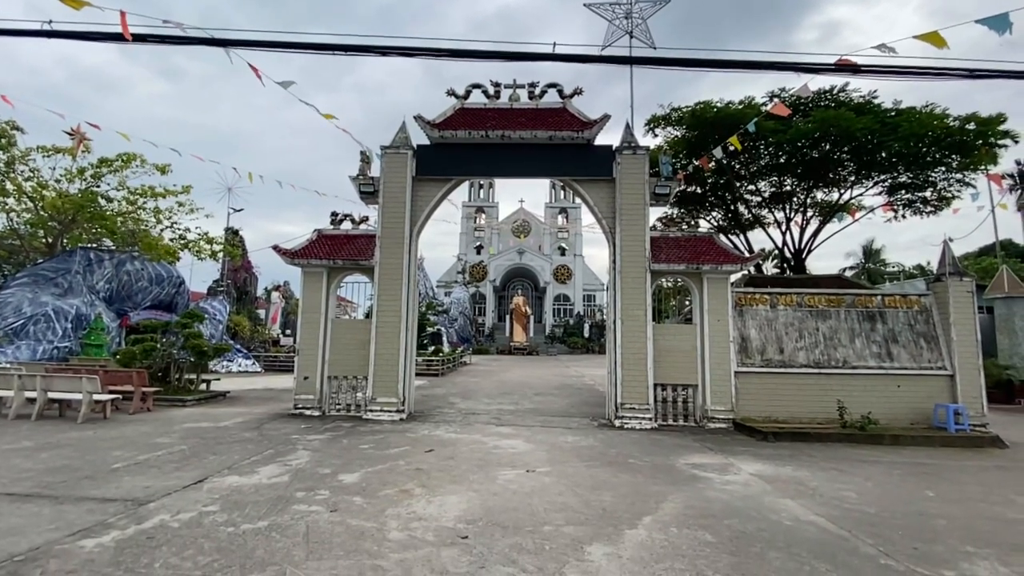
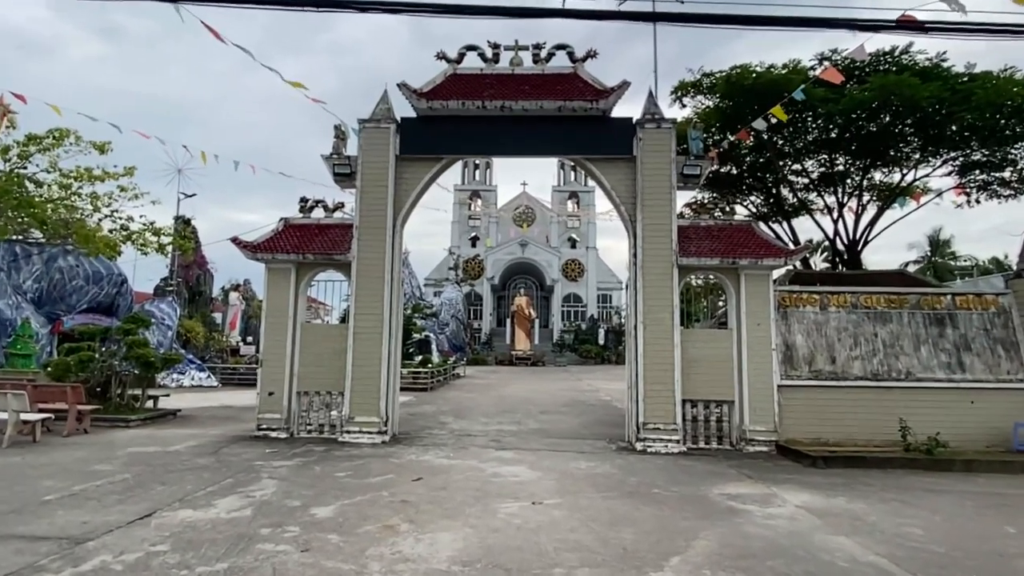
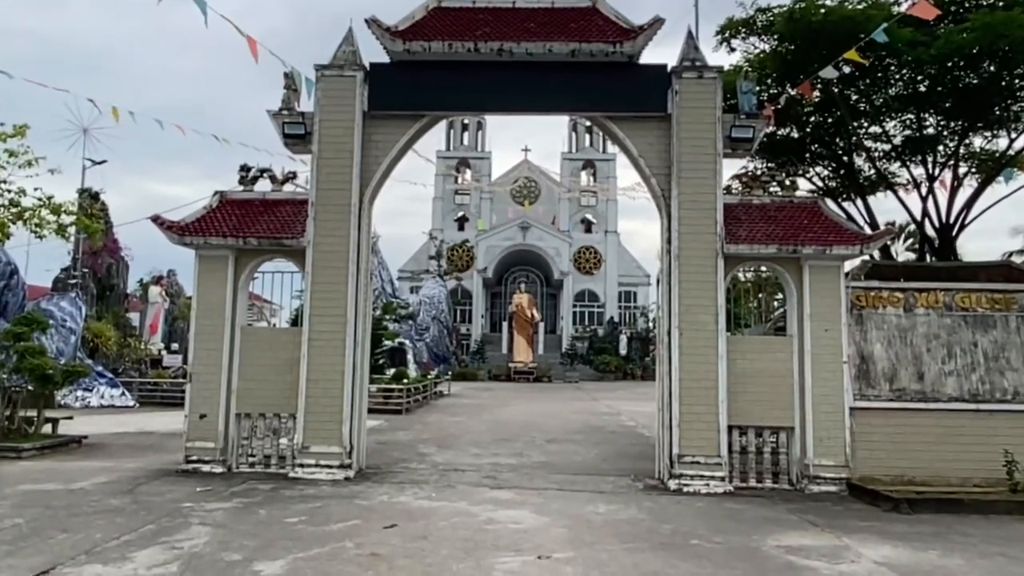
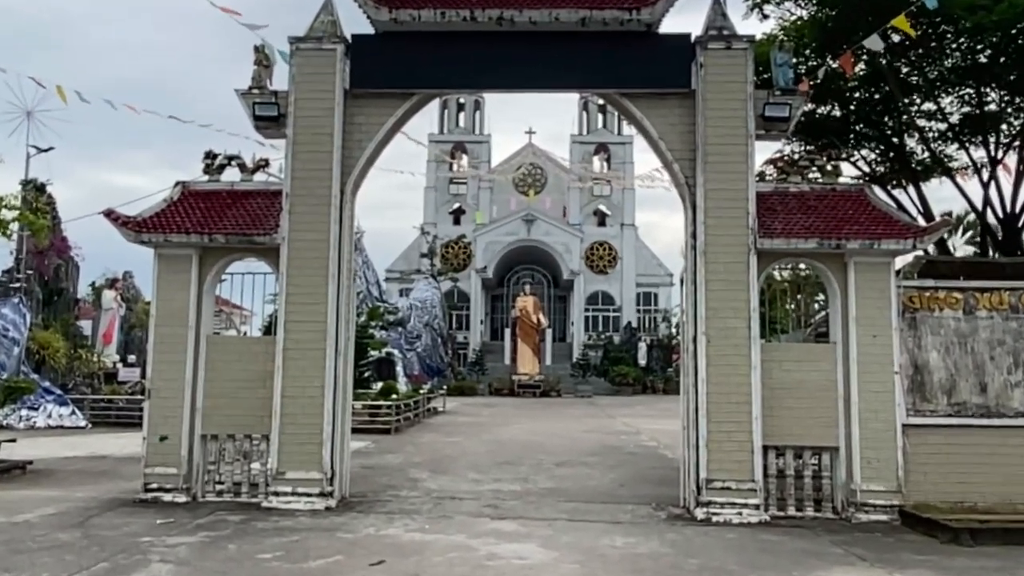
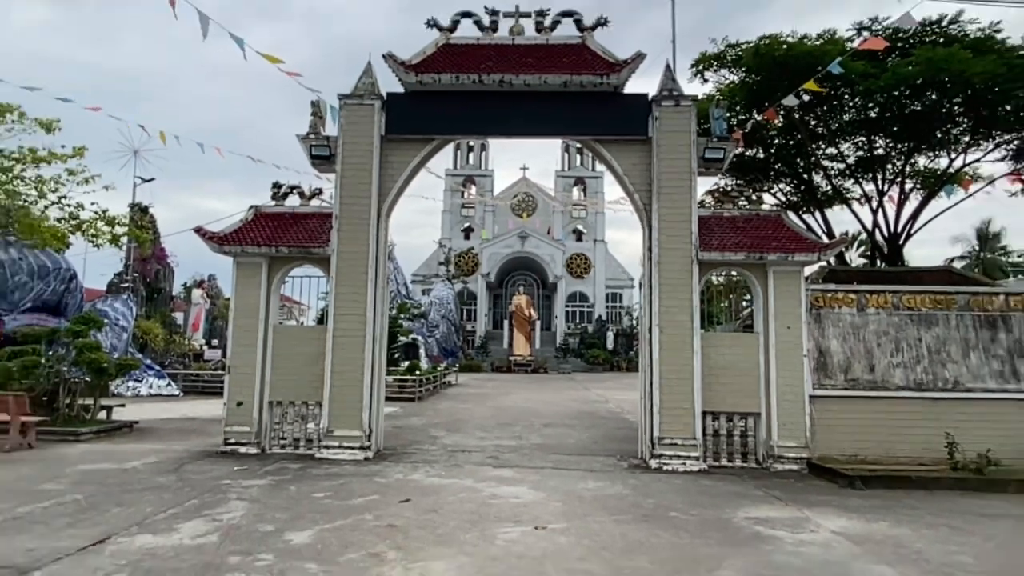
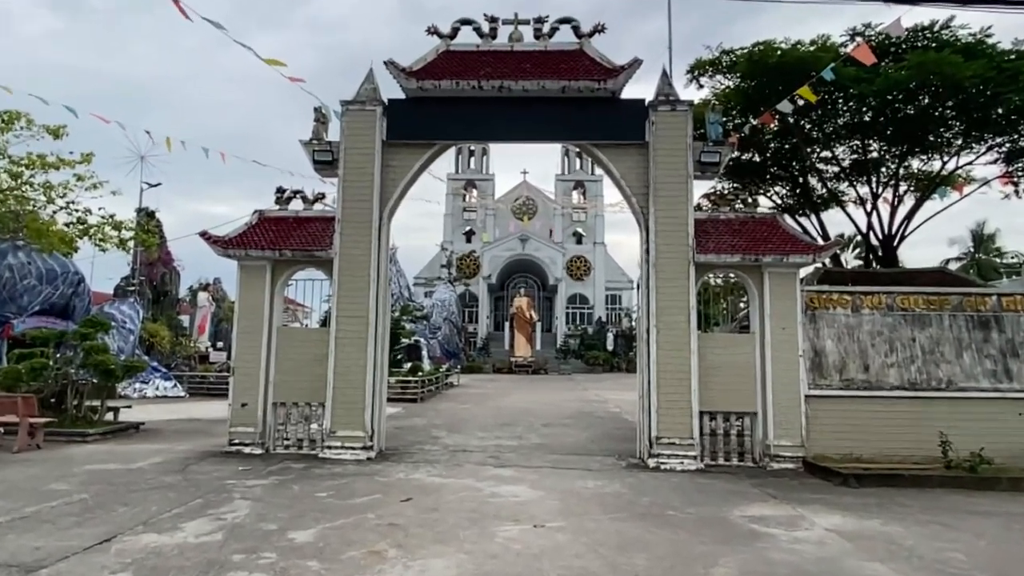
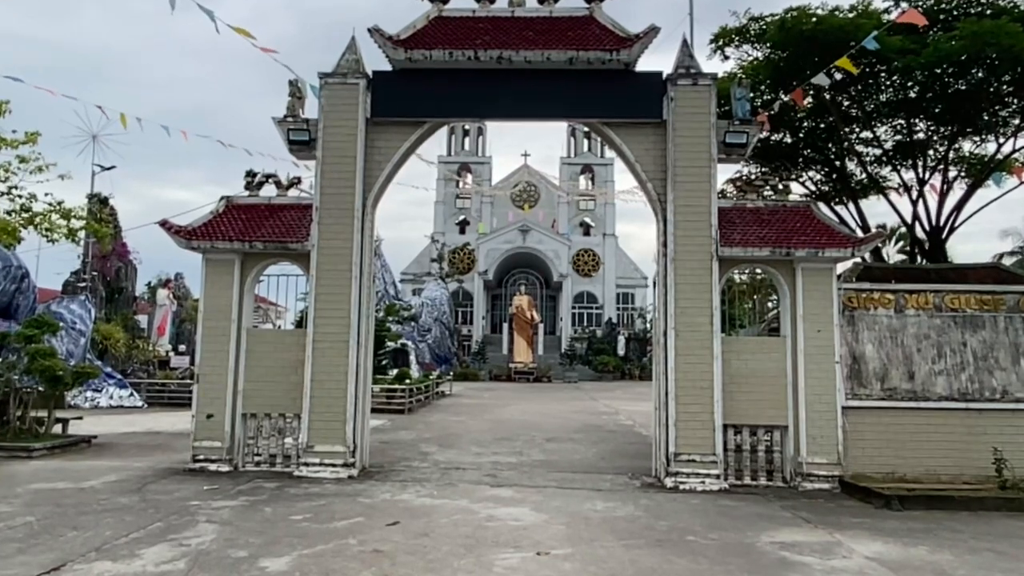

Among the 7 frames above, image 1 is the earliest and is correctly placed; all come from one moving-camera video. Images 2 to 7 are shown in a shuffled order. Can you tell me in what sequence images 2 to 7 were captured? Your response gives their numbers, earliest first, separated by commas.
2, 6, 7, 5, 3, 4
